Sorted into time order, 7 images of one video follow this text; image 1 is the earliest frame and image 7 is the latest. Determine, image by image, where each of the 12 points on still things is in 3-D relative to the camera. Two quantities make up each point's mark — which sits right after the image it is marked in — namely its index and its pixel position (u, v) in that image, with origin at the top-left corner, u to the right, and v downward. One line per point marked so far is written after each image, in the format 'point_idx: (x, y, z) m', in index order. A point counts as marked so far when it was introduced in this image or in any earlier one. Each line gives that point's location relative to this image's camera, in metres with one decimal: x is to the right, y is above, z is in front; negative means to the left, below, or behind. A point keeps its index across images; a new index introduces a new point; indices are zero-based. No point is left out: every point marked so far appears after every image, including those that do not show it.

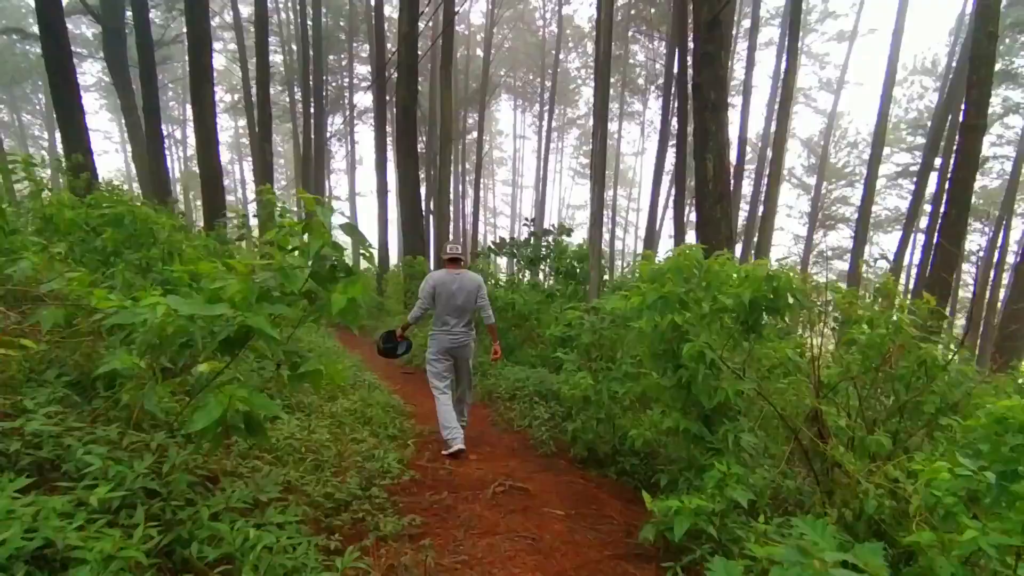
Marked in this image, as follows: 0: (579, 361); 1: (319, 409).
0: (+0.6, -0.7, +5.5) m
1: (-1.7, -1.1, +5.0) m
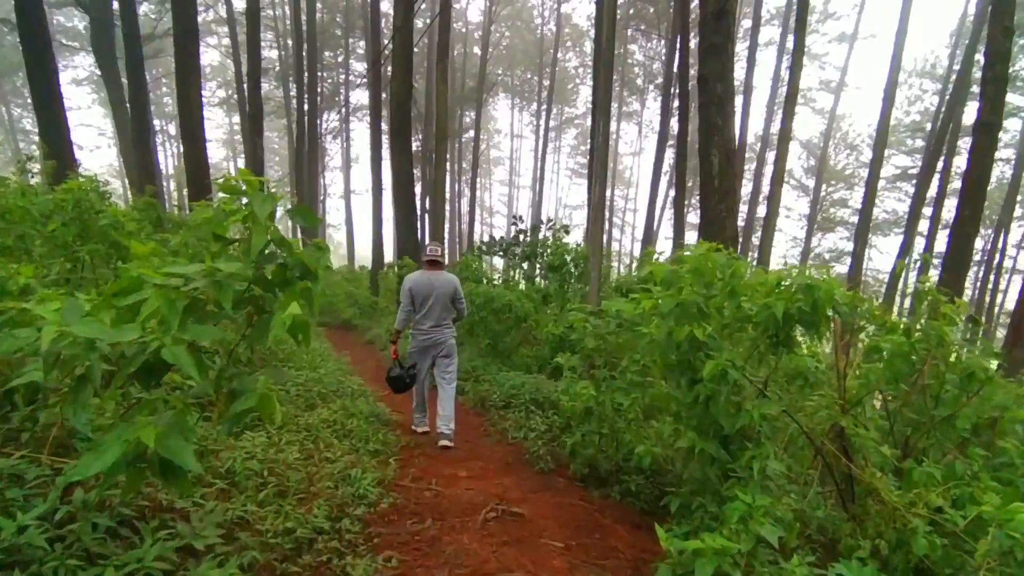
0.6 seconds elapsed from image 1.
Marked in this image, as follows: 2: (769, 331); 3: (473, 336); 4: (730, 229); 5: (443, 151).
0: (+0.6, -0.7, +5.1) m
1: (-1.8, -1.1, +4.6) m
2: (+1.5, -0.2, +3.3) m
3: (-0.6, -0.8, +9.1) m
4: (+3.6, +1.0, +9.4) m
5: (-2.3, +4.6, +19.3) m
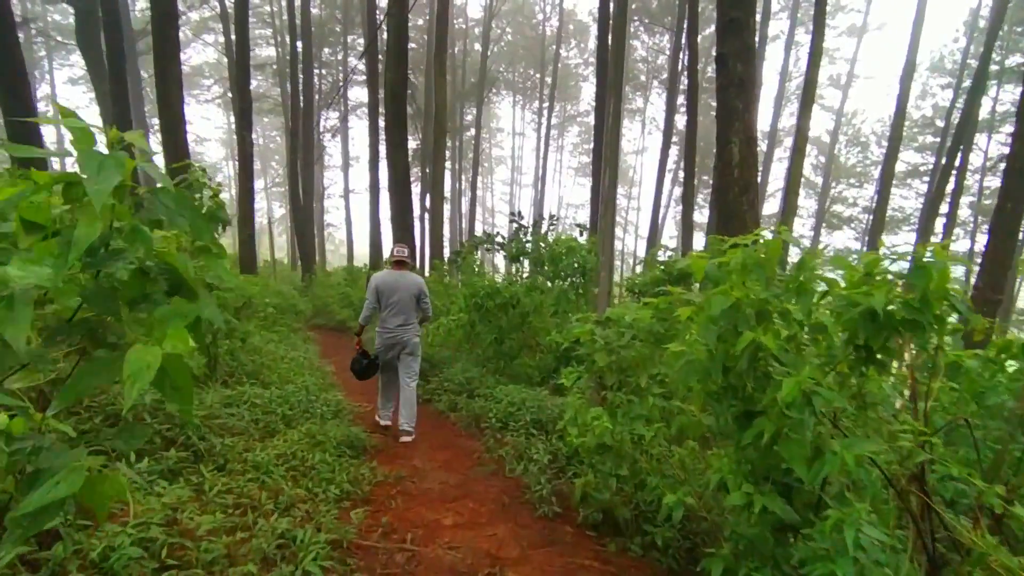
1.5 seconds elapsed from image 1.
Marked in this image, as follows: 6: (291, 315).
0: (+0.6, -0.7, +4.2) m
1: (-1.8, -1.1, +3.7) m
2: (+1.5, -0.3, +2.5) m
3: (-0.6, -0.8, +8.2) m
4: (+3.5, +1.0, +8.5) m
5: (-2.2, +4.5, +18.5) m
6: (-4.9, -0.6, +13.0) m
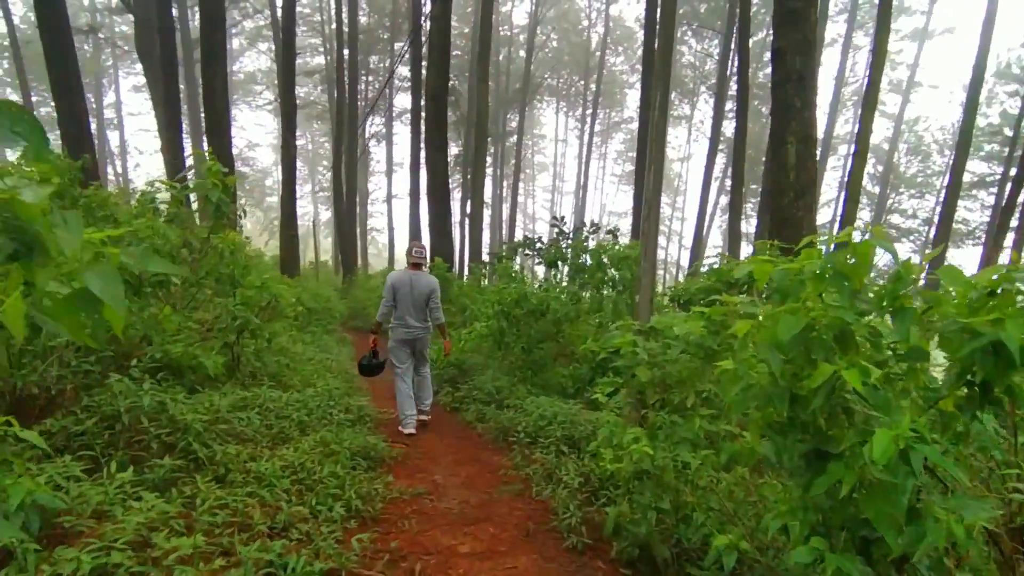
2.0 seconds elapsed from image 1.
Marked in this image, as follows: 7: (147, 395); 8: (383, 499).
0: (+0.7, -0.8, +3.8) m
1: (-1.6, -1.1, +3.4) m
2: (+1.5, -0.3, +2.0) m
3: (-0.1, -0.9, +7.9) m
4: (+4.1, +0.8, +7.9) m
5: (-0.9, +4.4, +18.3) m
6: (-4.1, -0.6, +12.9) m
7: (-2.2, -0.6, +3.5) m
8: (-0.9, -1.4, +3.8) m
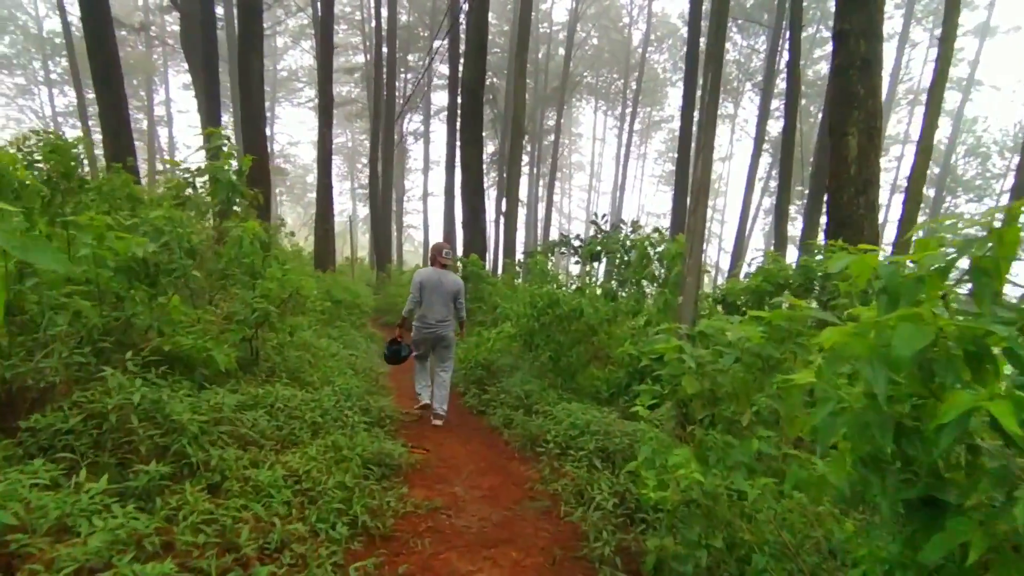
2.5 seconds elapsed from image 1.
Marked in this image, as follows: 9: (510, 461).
0: (+0.9, -0.7, +3.3) m
1: (-1.5, -1.0, +3.1) m
2: (+1.6, -0.3, +1.5) m
3: (+0.3, -0.8, +7.4) m
4: (+4.5, +0.7, +7.2) m
5: (+0.2, +4.4, +17.9) m
6: (-3.4, -0.5, +12.7) m
7: (-2.1, -0.6, +3.2) m
8: (-0.7, -1.3, +3.4) m
9: (0.0, -1.5, +4.9) m
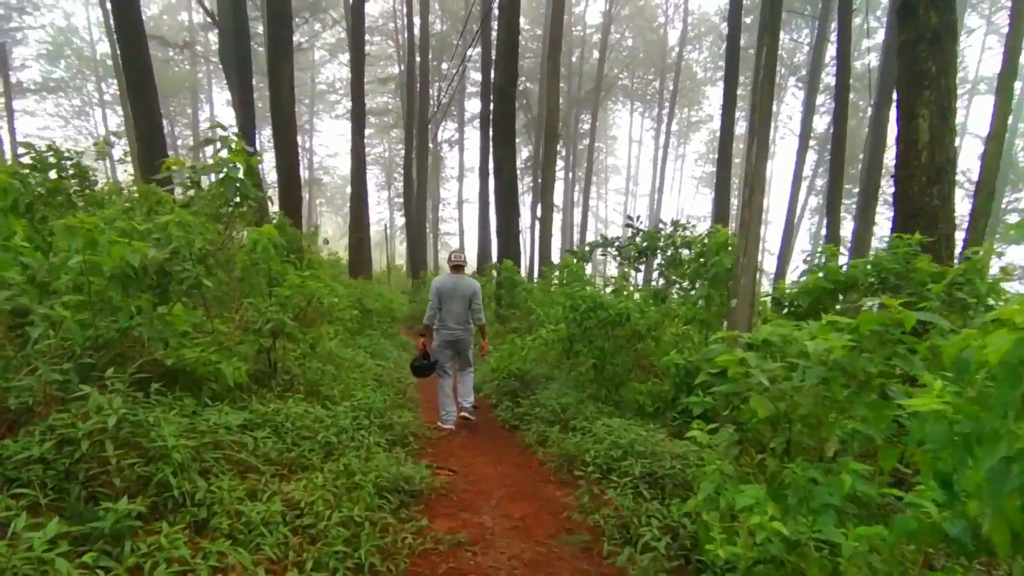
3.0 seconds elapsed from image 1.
0: (+1.1, -0.7, +2.7) m
1: (-1.3, -1.0, +2.7) m
2: (+1.6, -0.3, +0.9) m
3: (+0.7, -0.9, +6.9) m
4: (+4.9, +0.7, +6.4) m
5: (+1.2, +4.2, +17.4) m
6: (-2.6, -0.6, +12.4) m
7: (-1.9, -0.6, +2.8) m
8: (-0.5, -1.4, +3.0) m
9: (+0.3, -1.5, +4.4) m
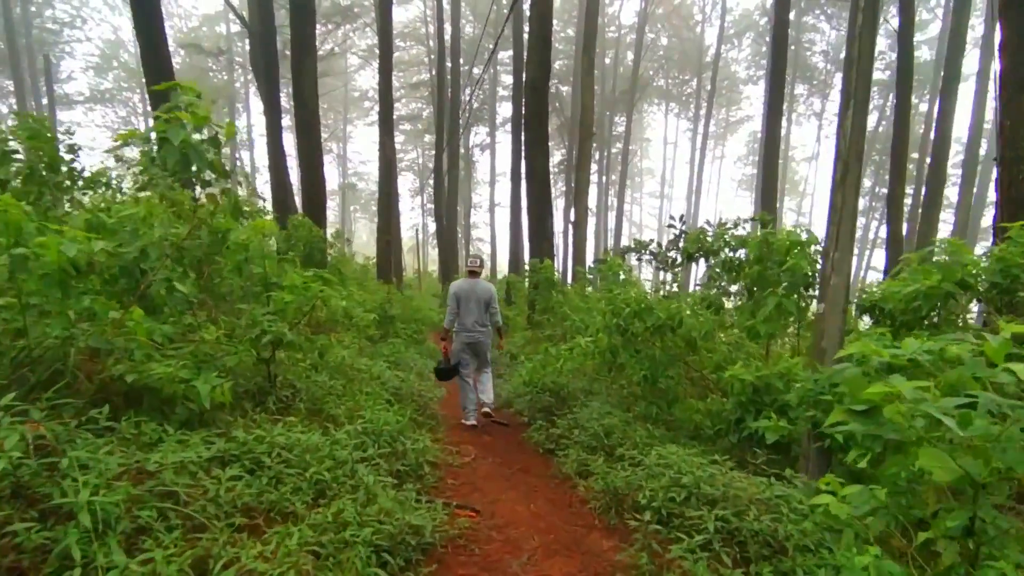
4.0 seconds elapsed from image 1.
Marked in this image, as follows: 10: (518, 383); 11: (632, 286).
0: (+1.2, -0.7, +1.9) m
1: (-1.2, -1.0, +2.0) m
2: (+1.7, -0.3, 0.0) m
3: (+1.1, -0.9, +6.0) m
4: (+5.2, +0.7, +5.4) m
5: (+2.2, +4.1, +16.5) m
6: (-1.9, -0.7, +11.7) m
7: (-1.8, -0.6, +2.1) m
8: (-0.4, -1.4, +2.2) m
9: (+0.5, -1.5, +3.6) m
10: (+0.1, -1.2, +7.0) m
11: (+1.6, +0.1, +7.5) m
